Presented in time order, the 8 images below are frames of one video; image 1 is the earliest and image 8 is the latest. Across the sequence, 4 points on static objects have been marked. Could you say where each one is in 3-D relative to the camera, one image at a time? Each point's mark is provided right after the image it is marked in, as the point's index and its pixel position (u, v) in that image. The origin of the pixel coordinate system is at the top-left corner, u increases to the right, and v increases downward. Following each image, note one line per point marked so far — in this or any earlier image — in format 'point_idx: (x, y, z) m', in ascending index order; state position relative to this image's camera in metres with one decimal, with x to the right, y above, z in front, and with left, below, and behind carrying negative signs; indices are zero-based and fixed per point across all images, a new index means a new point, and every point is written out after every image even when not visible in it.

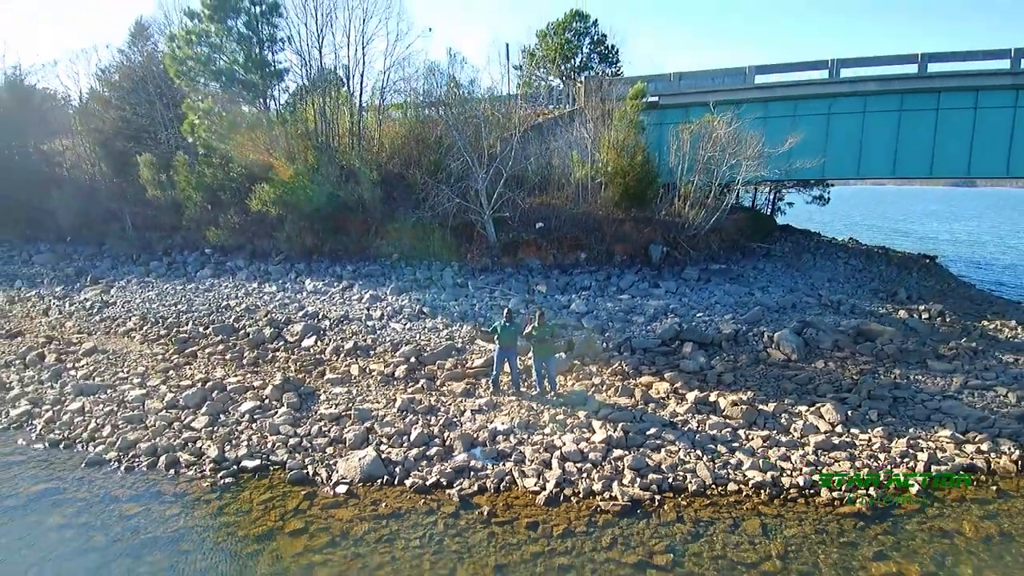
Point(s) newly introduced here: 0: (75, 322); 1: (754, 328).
0: (-9.1, -0.7, +12.1) m
1: (+4.5, -0.7, +10.6) m
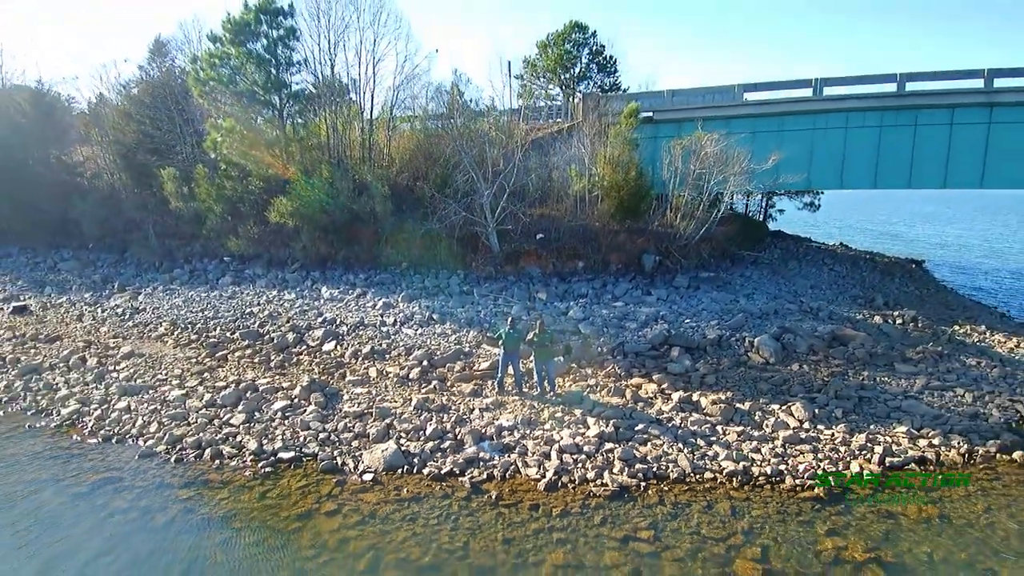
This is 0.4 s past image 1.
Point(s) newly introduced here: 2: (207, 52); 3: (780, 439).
0: (-9.1, -0.9, +13.0) m
1: (+4.5, -0.9, +11.6) m
2: (-7.9, +6.1, +14.8) m
3: (+3.8, -2.1, +8.1) m
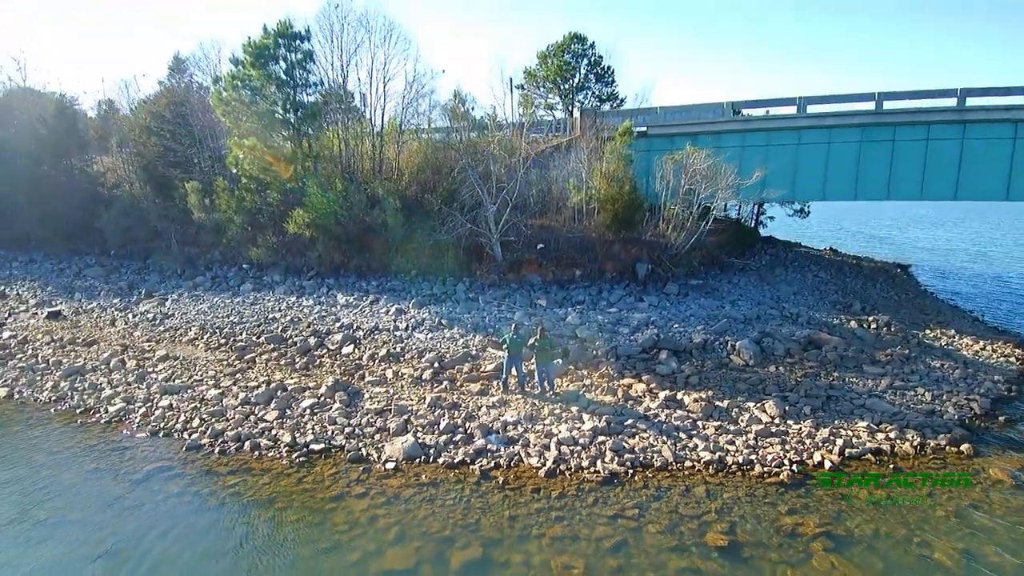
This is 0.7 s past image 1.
0: (-9.0, -1.1, +14.0) m
1: (+4.6, -1.1, +12.6) m
2: (-7.8, +5.9, +15.9) m
3: (+3.8, -2.3, +9.1) m
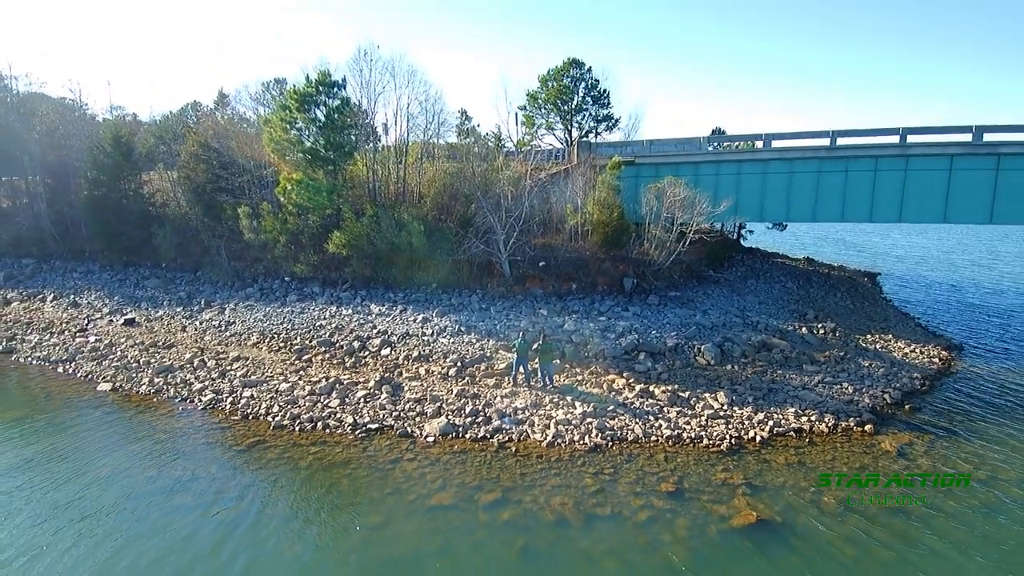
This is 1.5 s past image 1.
0: (-8.8, -1.4, +16.8) m
1: (+4.8, -1.4, +15.4) m
2: (-7.6, +5.6, +18.7) m
3: (+4.0, -2.6, +11.9) m
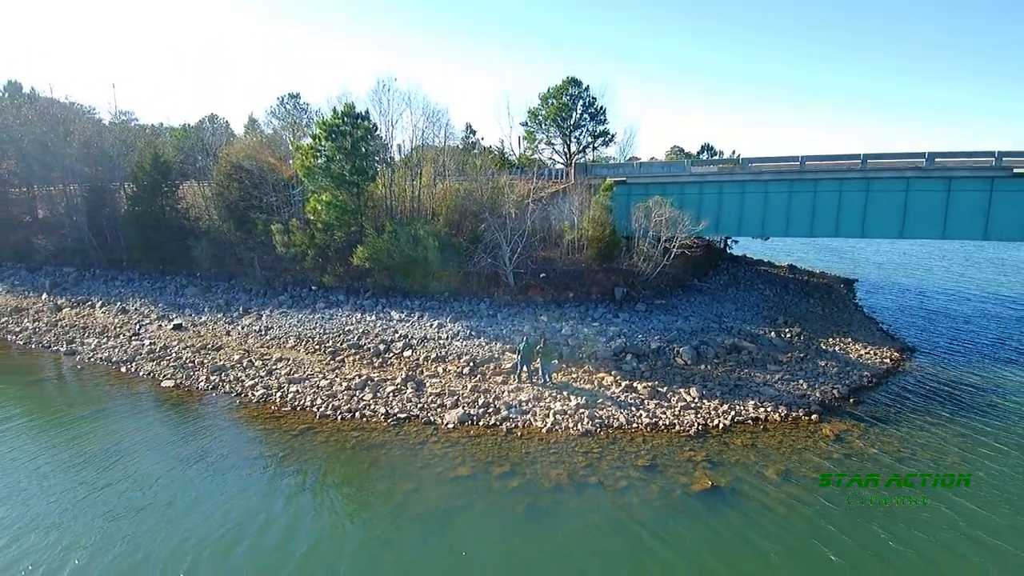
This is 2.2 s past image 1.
0: (-8.7, -1.8, +19.2) m
1: (+4.9, -1.8, +17.8) m
2: (-7.5, +5.2, +21.1) m
3: (+4.1, -3.0, +14.3) m
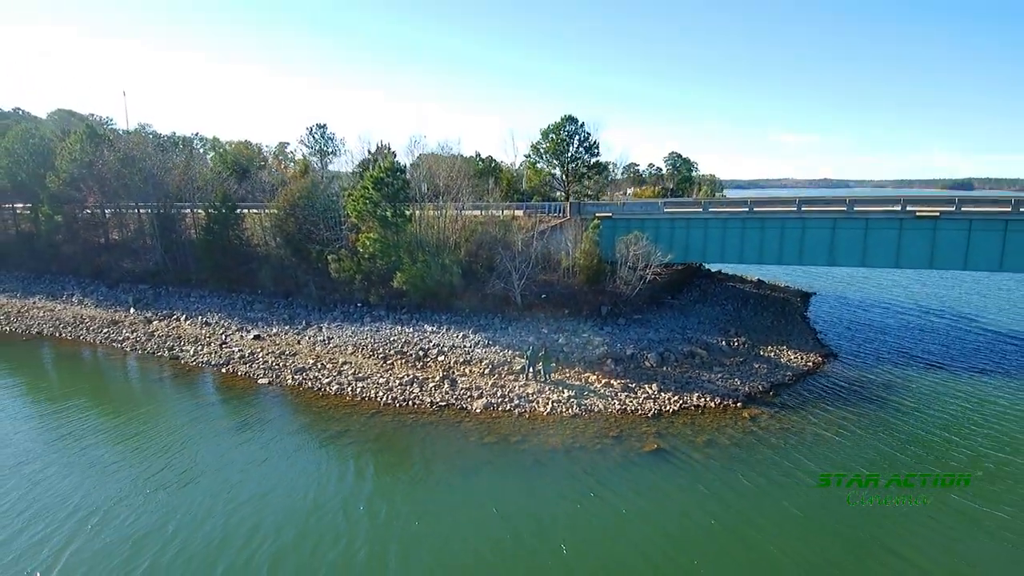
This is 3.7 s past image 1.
0: (-8.3, -2.6, +24.8) m
1: (+5.3, -2.6, +23.3) m
2: (-7.1, +4.4, +26.6) m
3: (+4.5, -3.8, +19.9) m
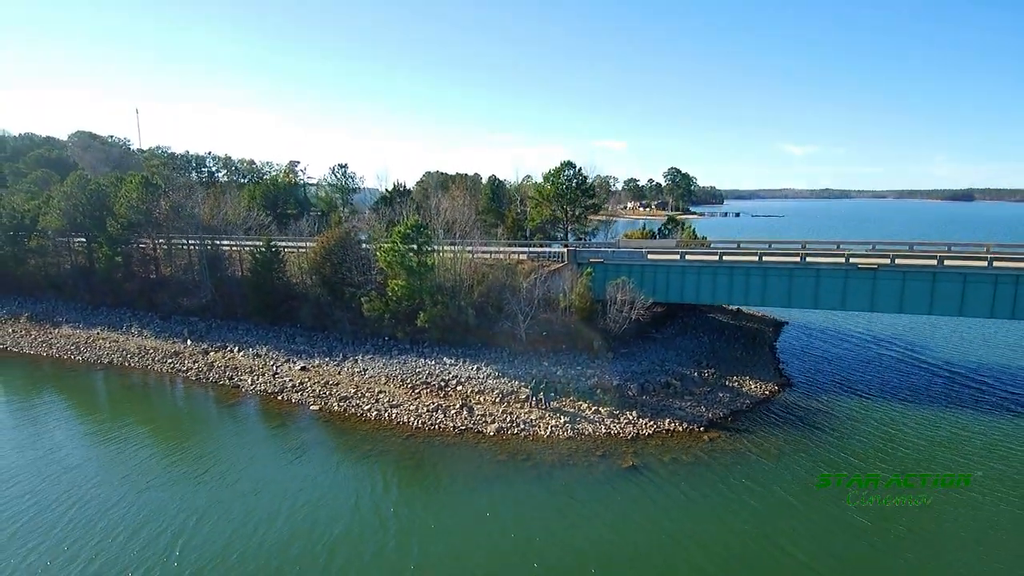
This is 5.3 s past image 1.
0: (-8.0, -4.7, +29.7) m
1: (+5.6, -4.6, +28.1) m
2: (-6.8, +2.3, +31.6) m
3: (+4.8, -5.8, +24.7) m
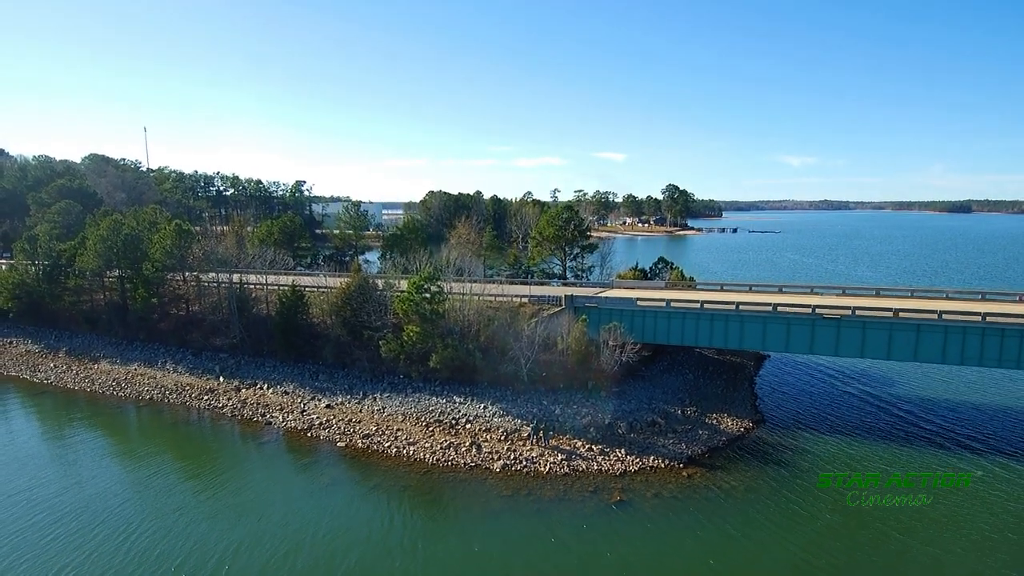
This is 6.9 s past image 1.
0: (-7.8, -7.5, +33.3) m
1: (+5.7, -7.4, +31.8) m
2: (-6.6, -0.5, +35.4) m
3: (+5.0, -8.5, +28.3) m
